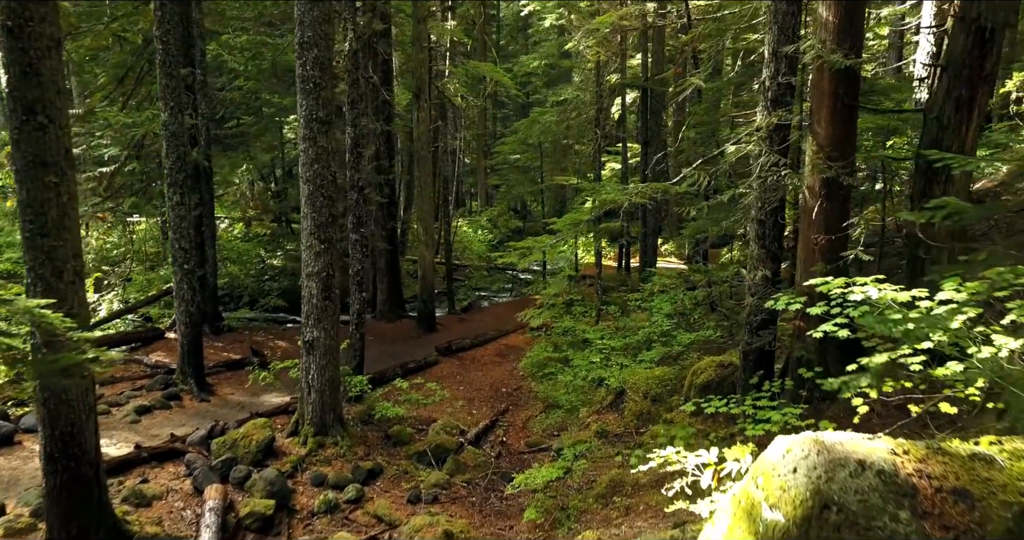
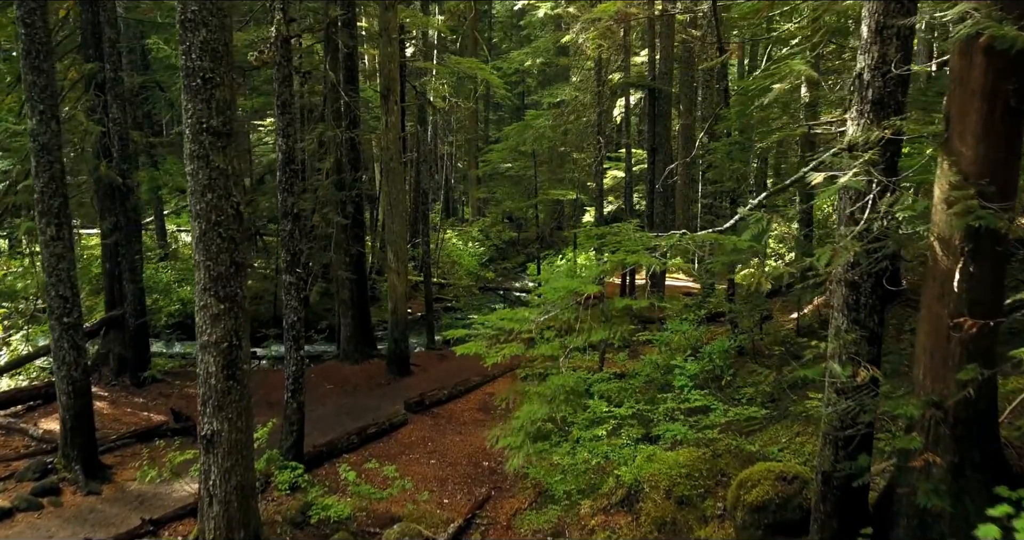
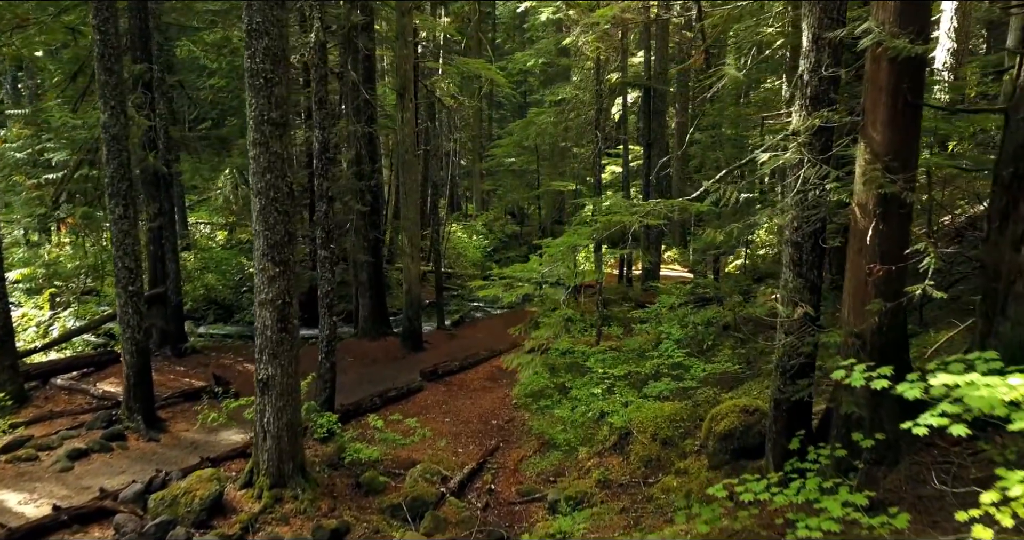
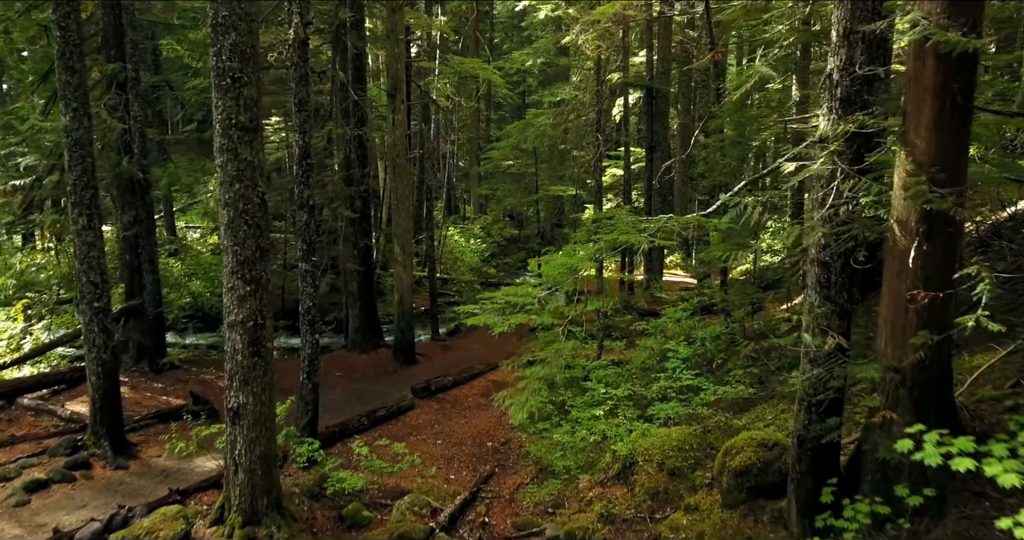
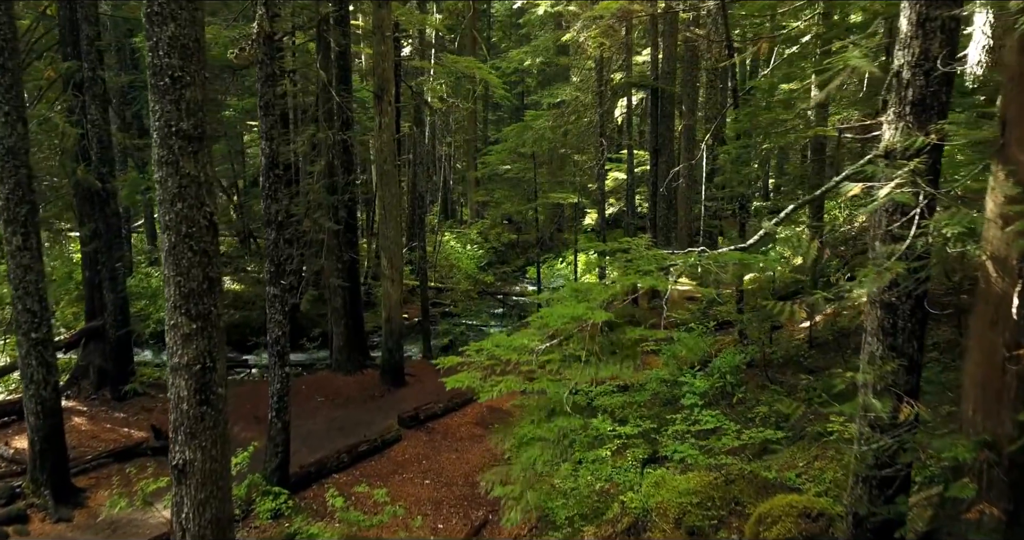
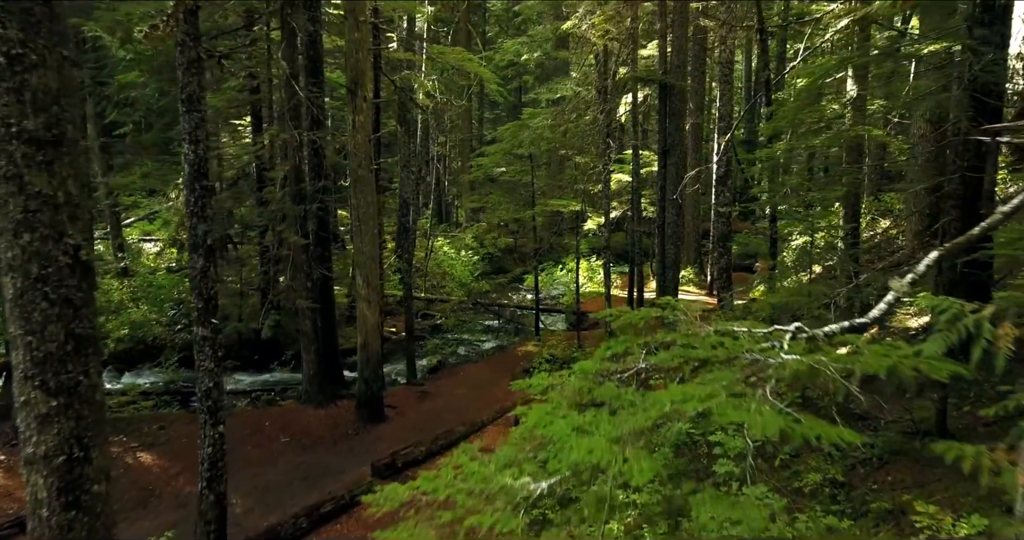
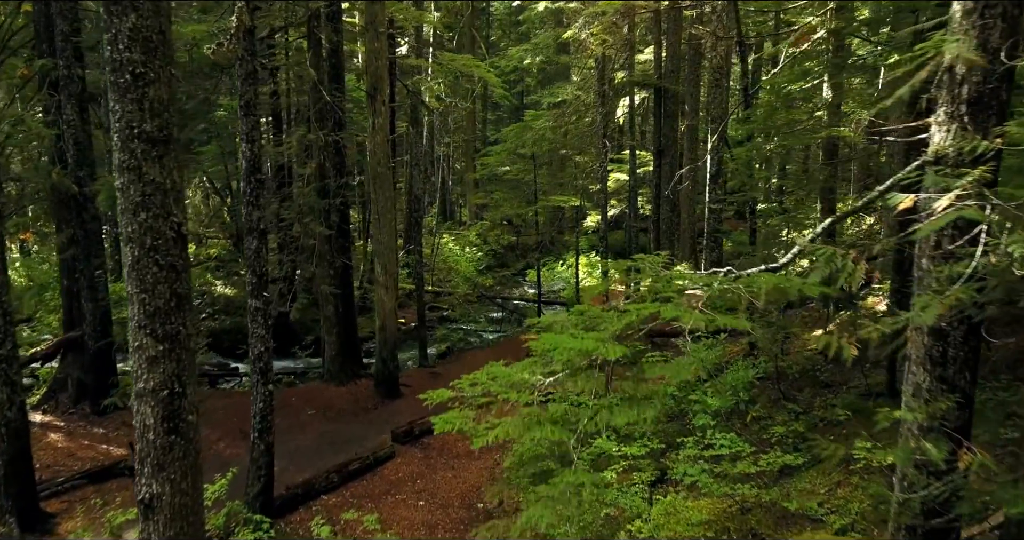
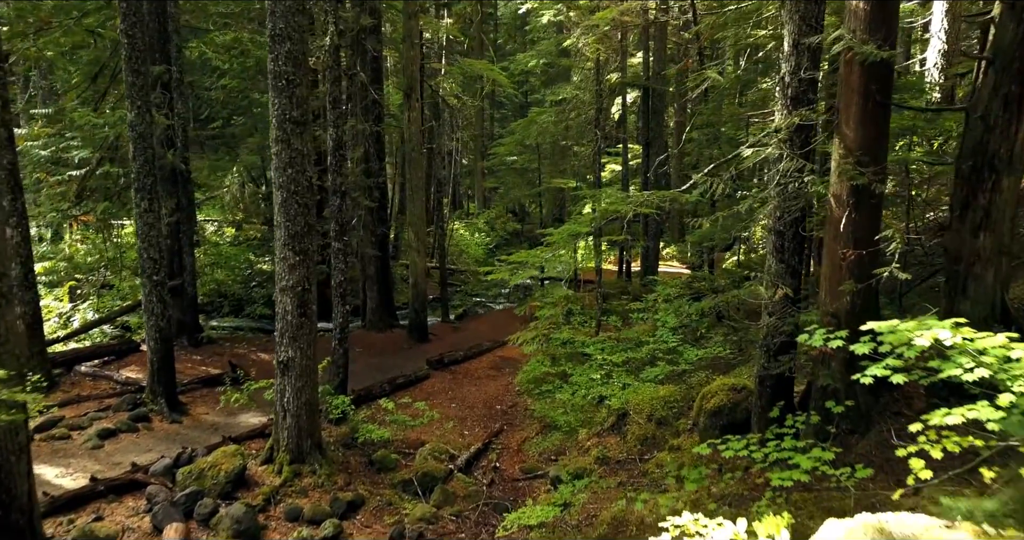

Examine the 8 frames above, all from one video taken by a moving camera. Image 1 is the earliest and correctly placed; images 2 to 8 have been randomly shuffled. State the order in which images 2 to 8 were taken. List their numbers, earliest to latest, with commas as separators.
8, 3, 4, 2, 5, 7, 6
